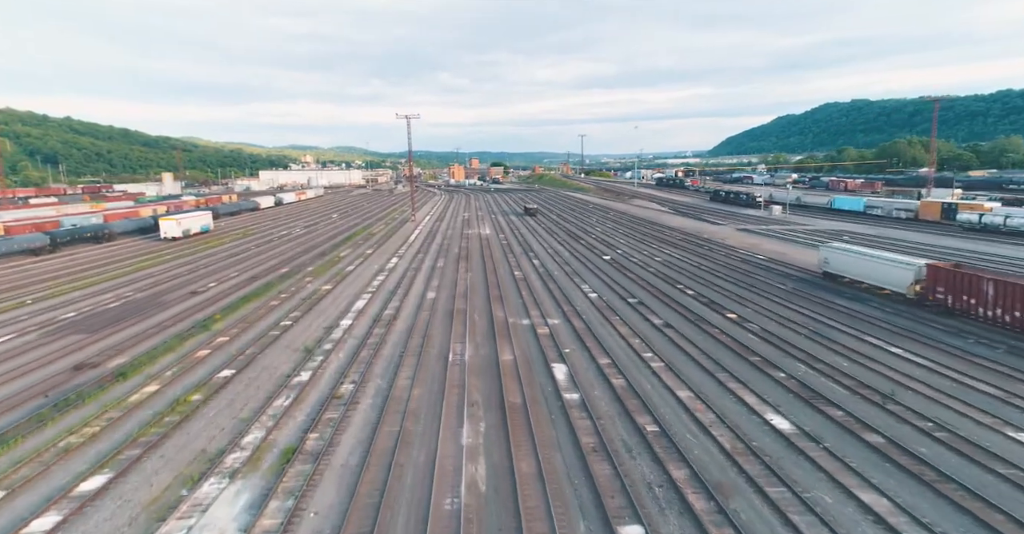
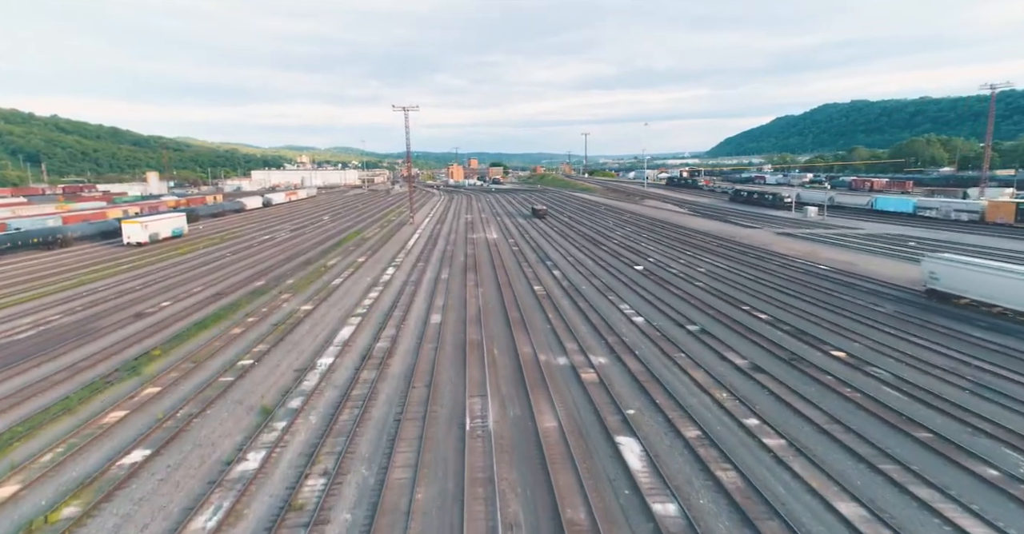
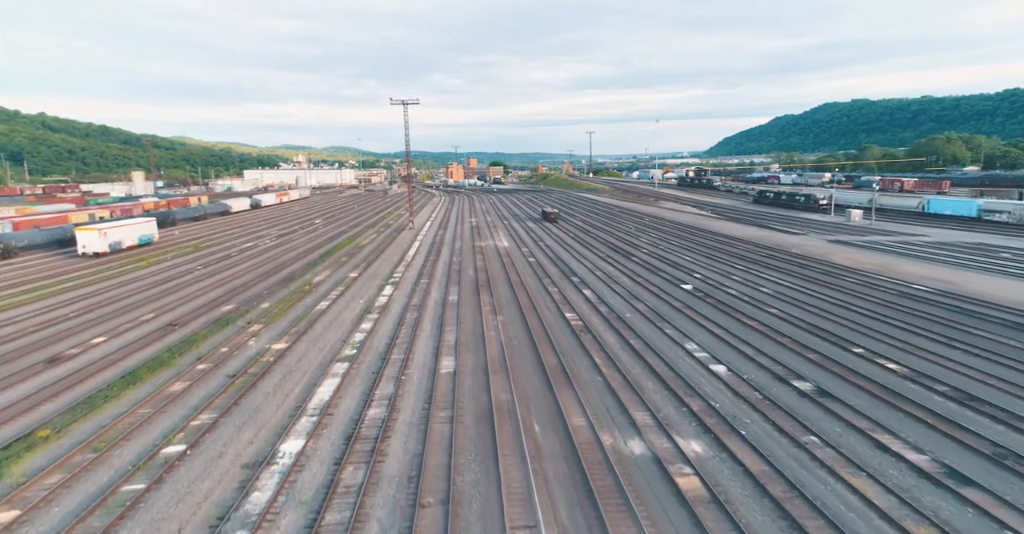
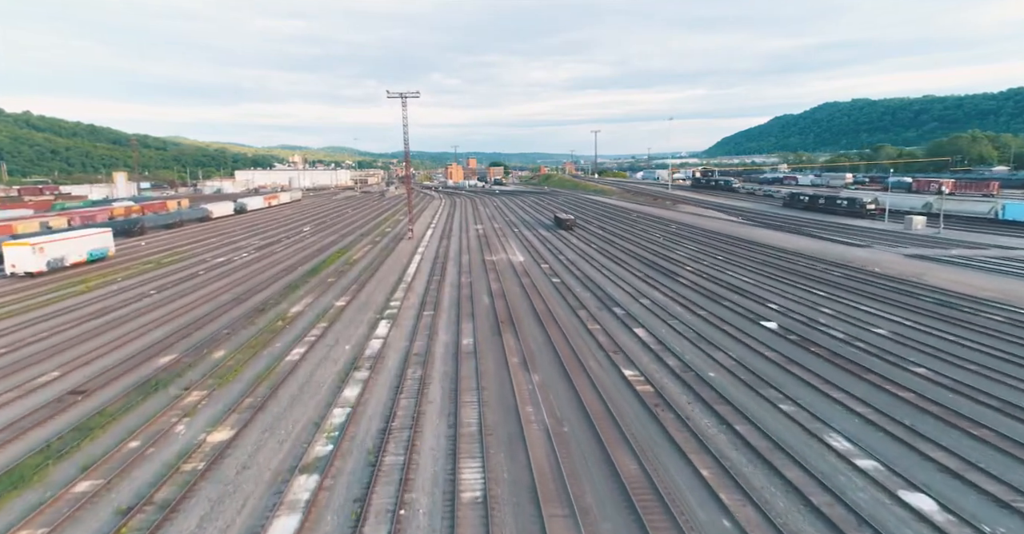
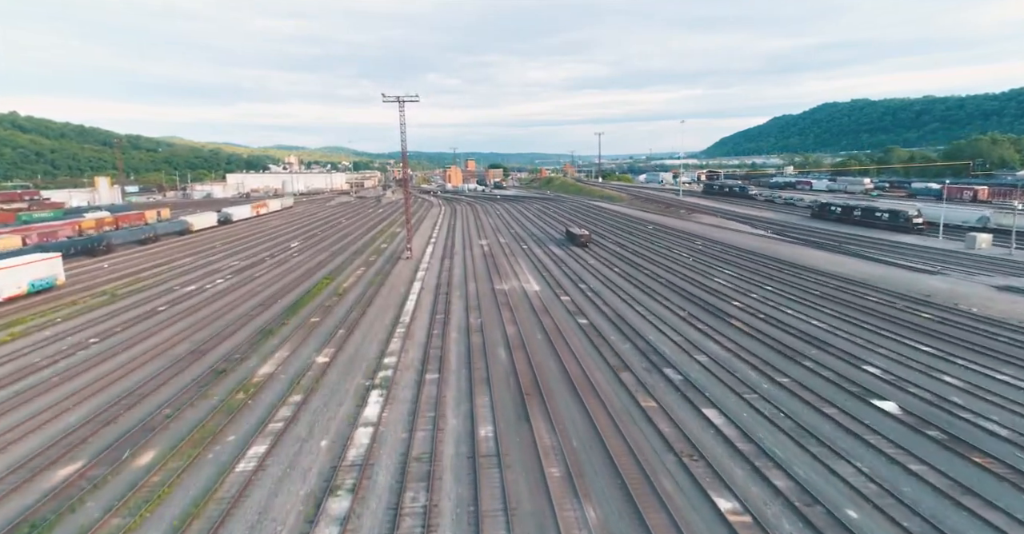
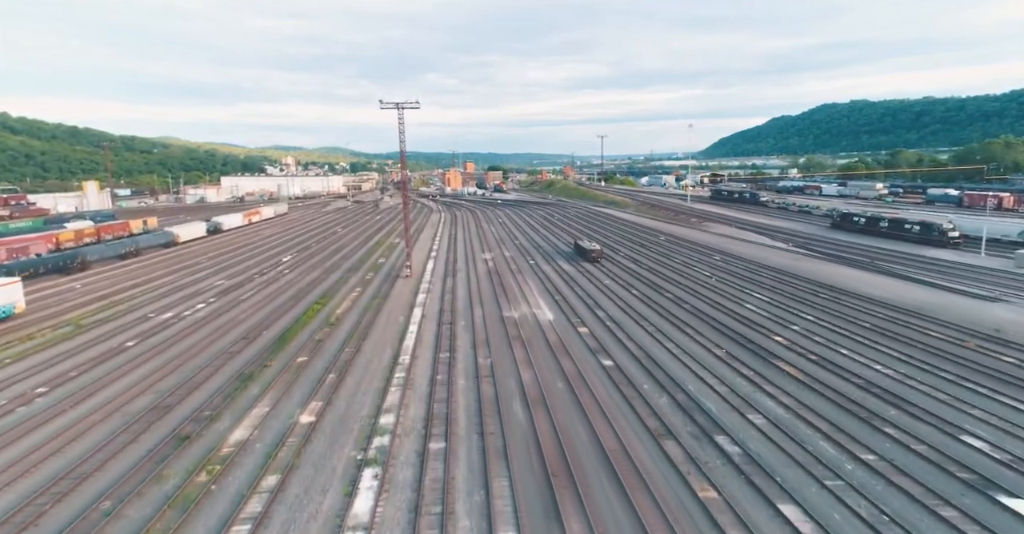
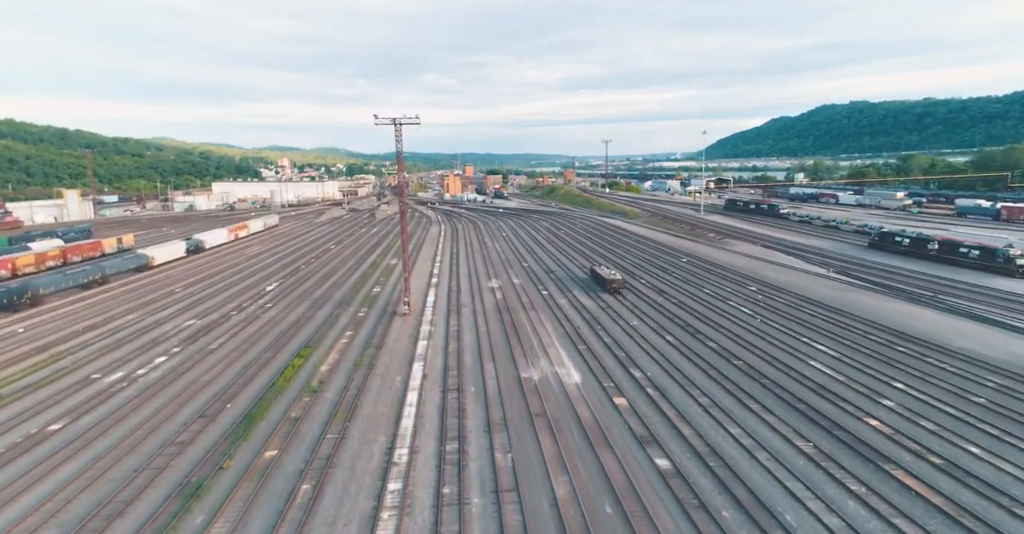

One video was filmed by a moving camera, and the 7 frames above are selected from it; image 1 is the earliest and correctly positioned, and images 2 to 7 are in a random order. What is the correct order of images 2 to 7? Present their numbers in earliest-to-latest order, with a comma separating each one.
2, 3, 4, 5, 6, 7
